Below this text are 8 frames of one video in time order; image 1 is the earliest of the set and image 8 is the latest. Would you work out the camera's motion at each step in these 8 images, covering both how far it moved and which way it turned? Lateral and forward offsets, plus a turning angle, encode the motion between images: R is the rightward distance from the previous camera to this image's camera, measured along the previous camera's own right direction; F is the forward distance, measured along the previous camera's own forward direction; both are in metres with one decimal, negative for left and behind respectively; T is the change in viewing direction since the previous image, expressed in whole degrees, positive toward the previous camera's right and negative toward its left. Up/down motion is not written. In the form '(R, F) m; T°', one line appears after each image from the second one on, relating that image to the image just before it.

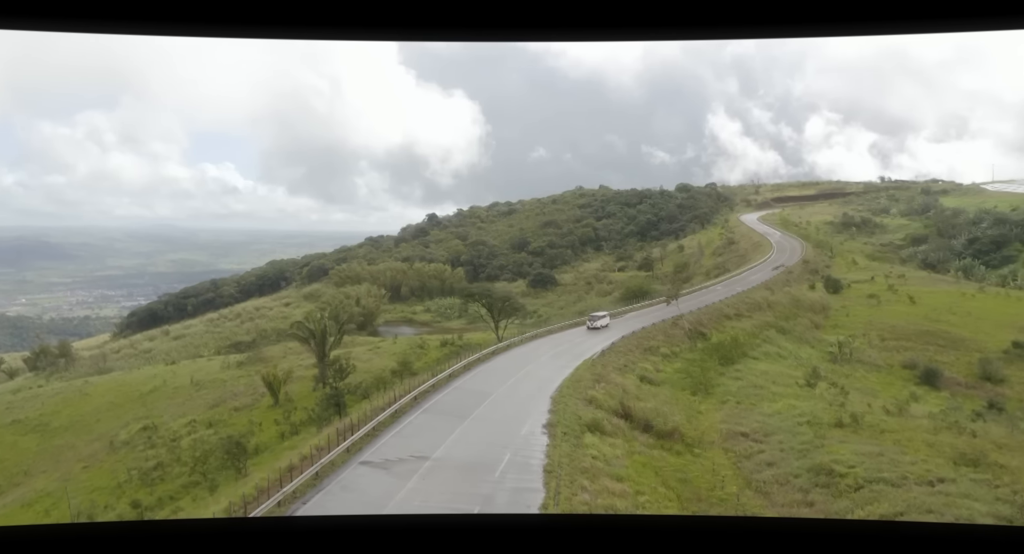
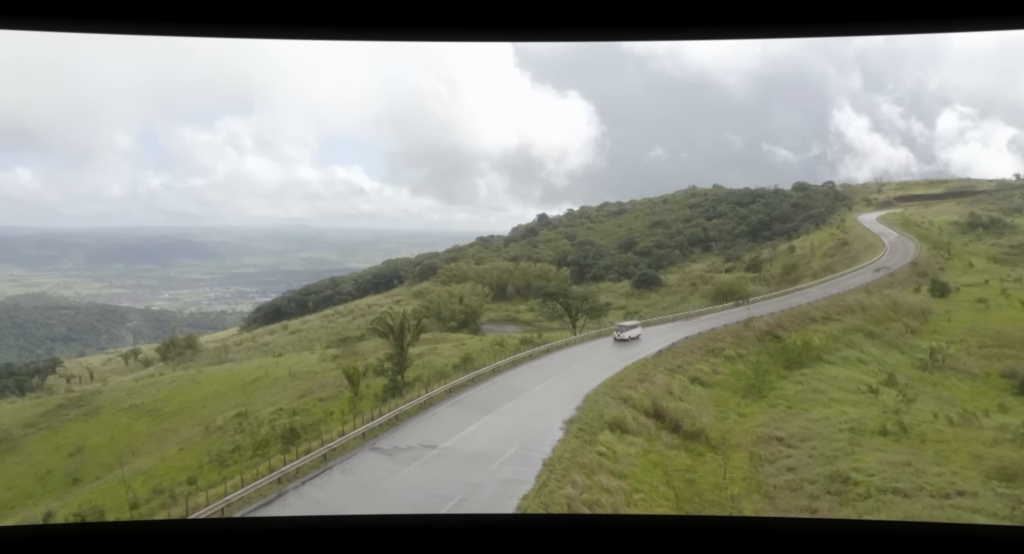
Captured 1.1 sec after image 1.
(+0.9, 0.0) m; -7°
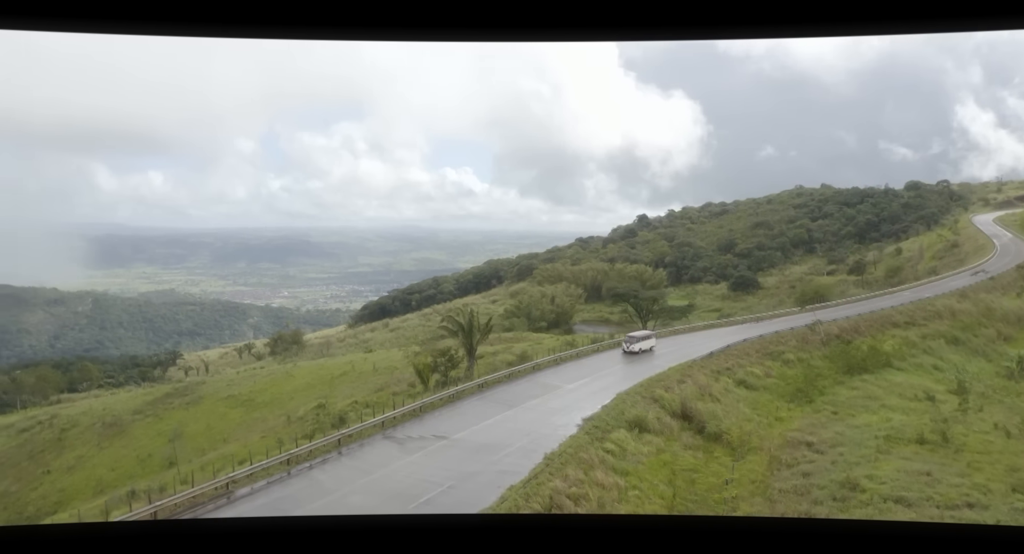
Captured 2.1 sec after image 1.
(+0.7, 0.0) m; -6°
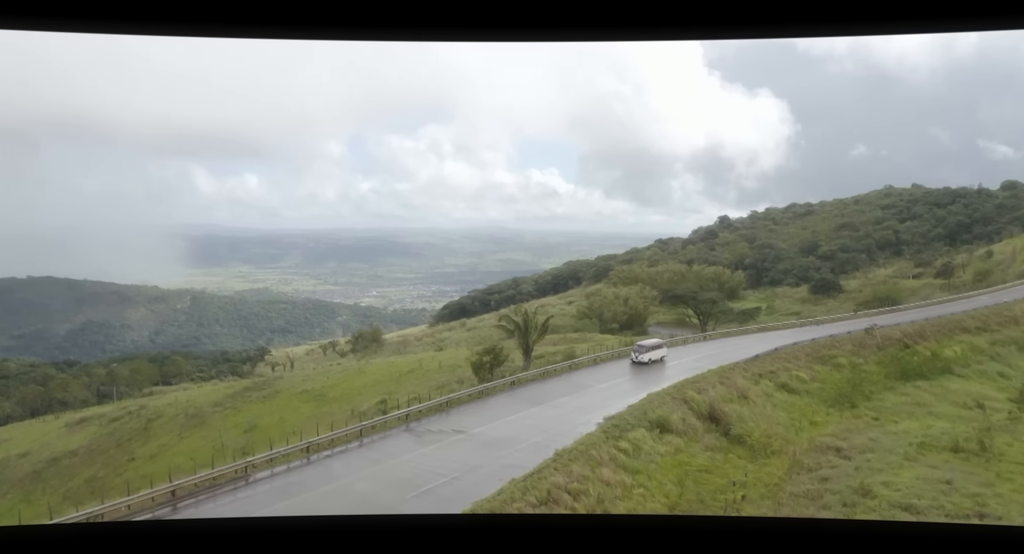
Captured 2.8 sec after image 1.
(+0.5, -0.1) m; -5°
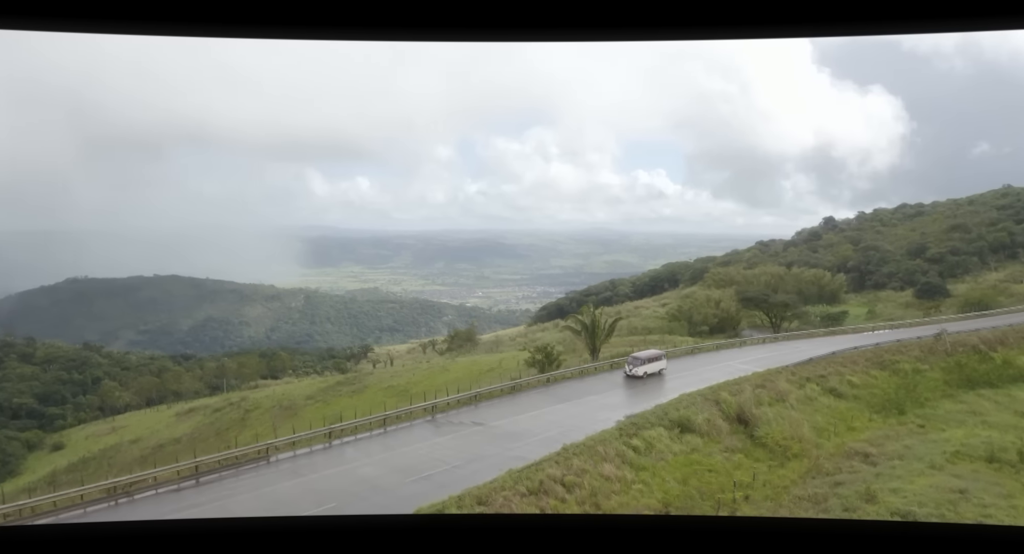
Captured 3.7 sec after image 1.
(+0.6, -0.2) m; -6°
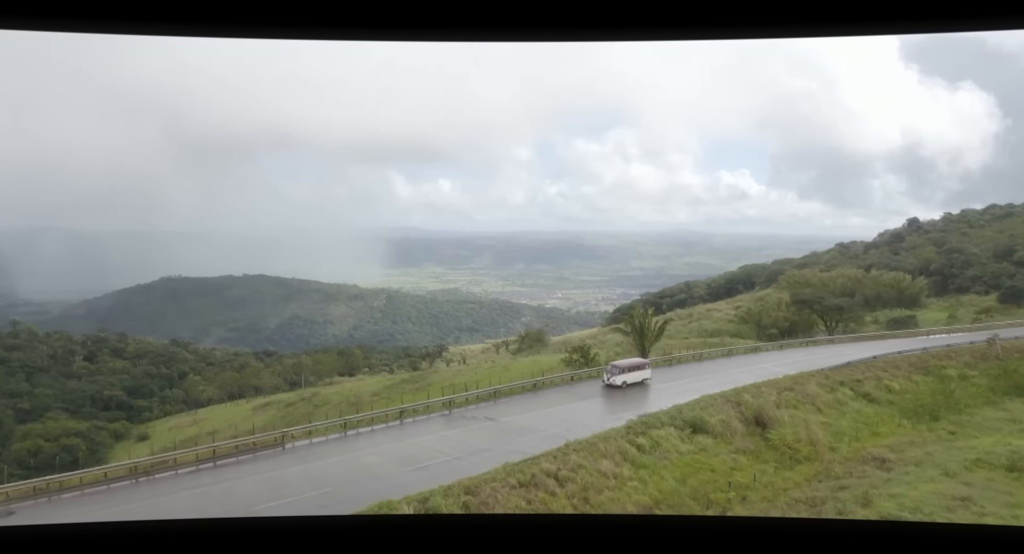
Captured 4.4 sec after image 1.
(+0.5, -0.2) m; -4°
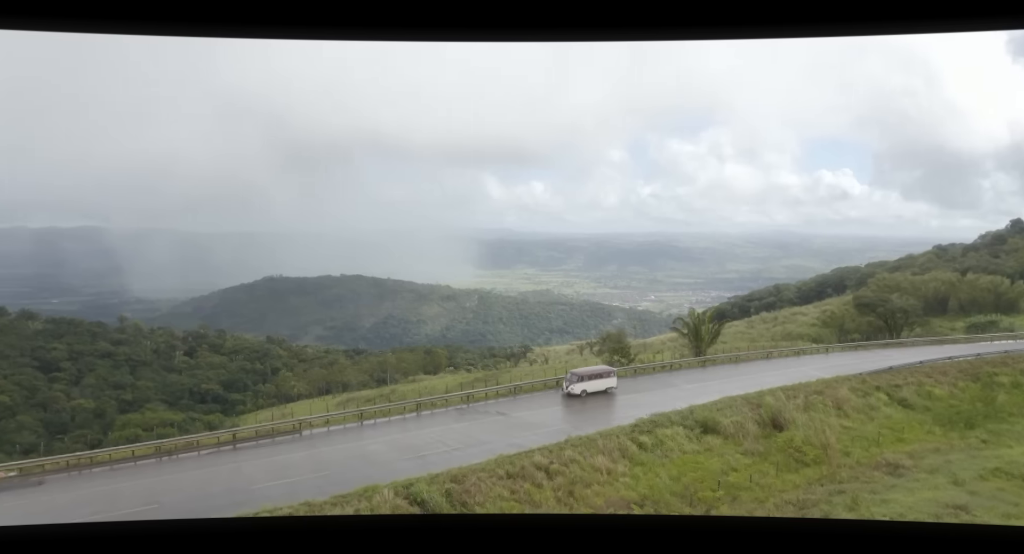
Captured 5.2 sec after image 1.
(+0.5, -0.2) m; -5°
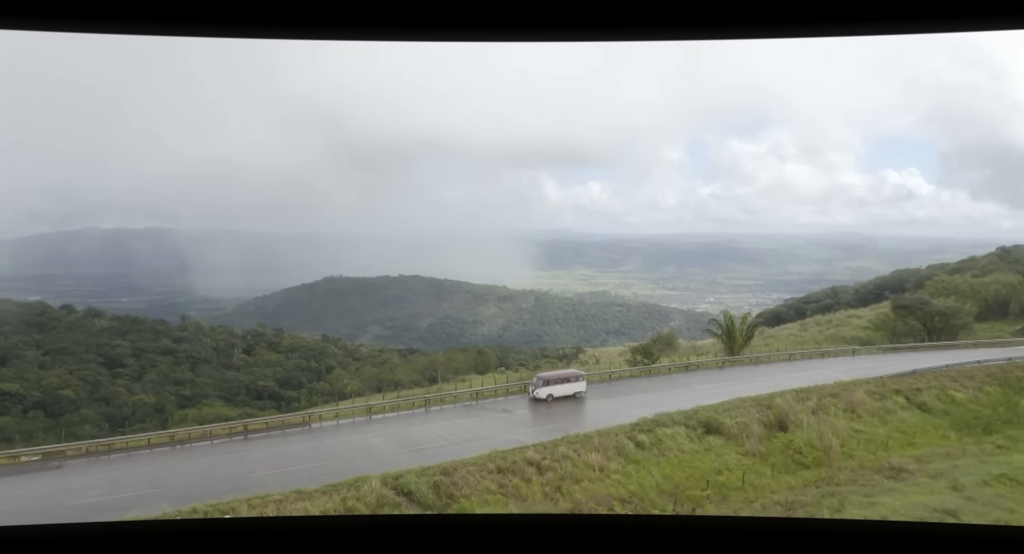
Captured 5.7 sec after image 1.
(+0.4, -0.2) m; -3°
